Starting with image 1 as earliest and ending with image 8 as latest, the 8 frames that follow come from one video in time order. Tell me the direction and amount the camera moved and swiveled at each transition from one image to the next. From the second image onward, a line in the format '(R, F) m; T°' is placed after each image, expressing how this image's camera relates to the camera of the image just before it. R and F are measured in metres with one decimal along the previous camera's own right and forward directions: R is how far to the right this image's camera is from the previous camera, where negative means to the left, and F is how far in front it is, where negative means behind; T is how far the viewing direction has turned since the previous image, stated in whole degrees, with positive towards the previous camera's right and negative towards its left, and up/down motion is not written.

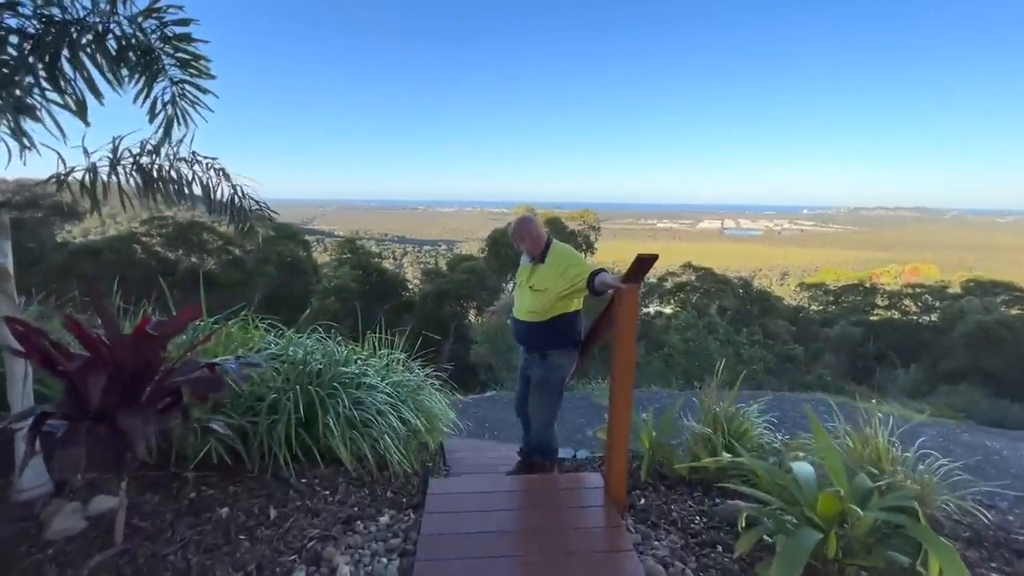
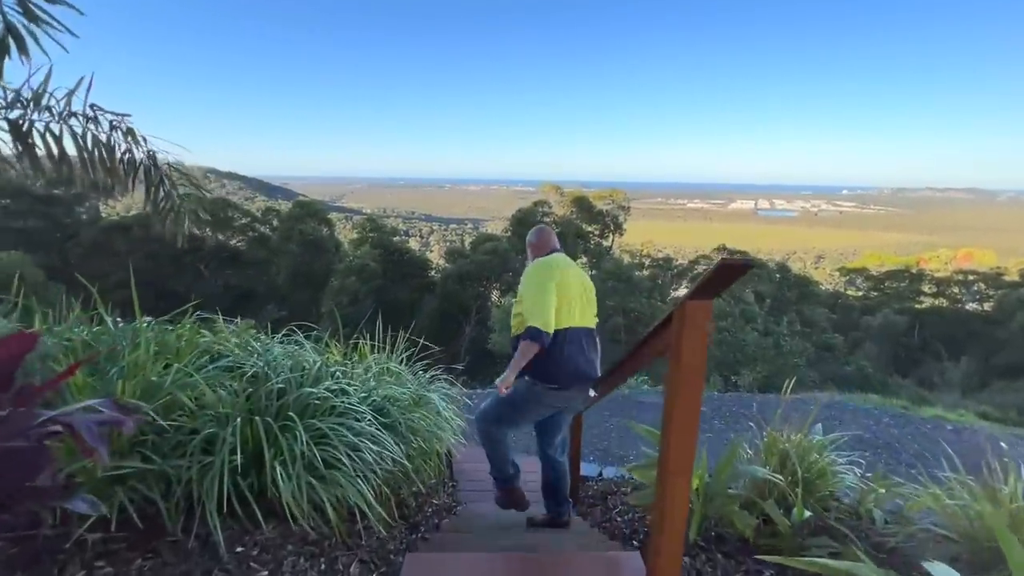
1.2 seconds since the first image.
(0.0, +0.7) m; -2°
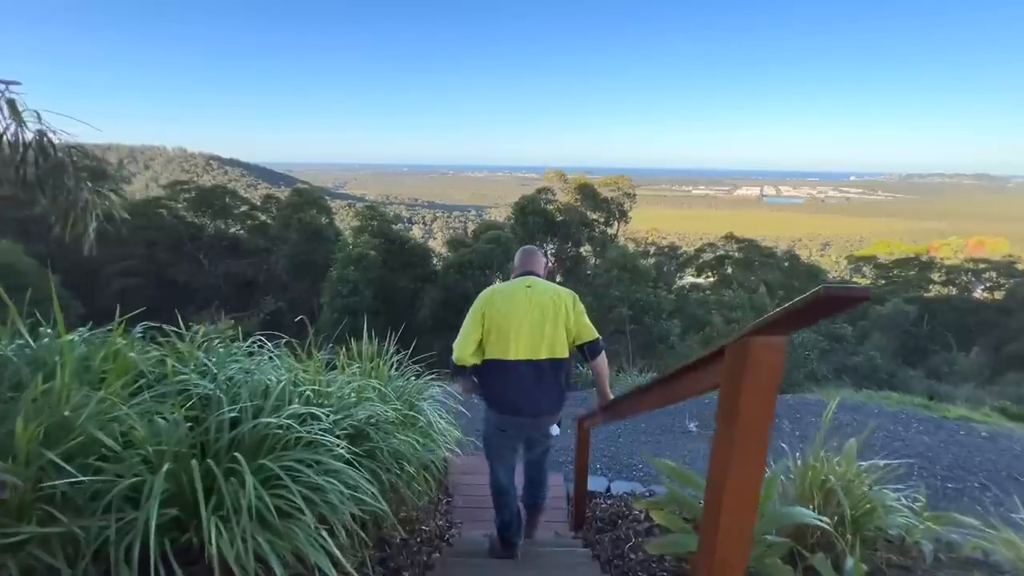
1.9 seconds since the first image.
(0.0, +0.4) m; 0°
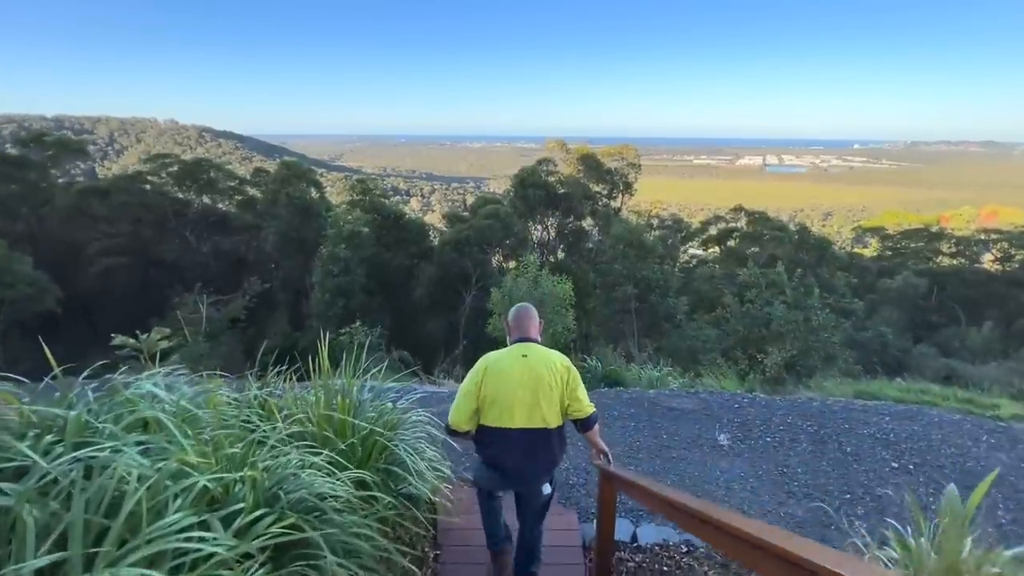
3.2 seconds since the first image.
(0.0, +0.9) m; 0°
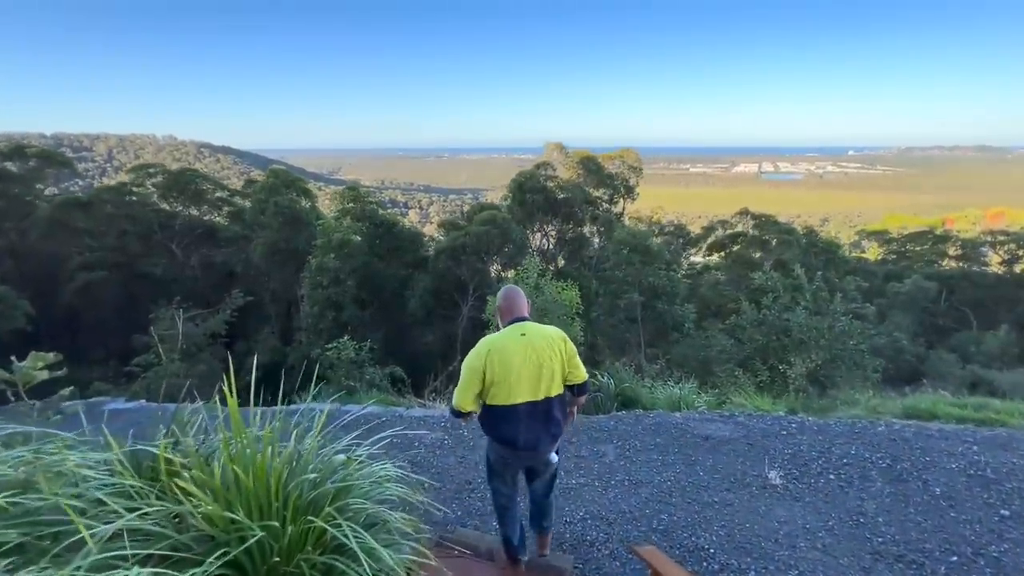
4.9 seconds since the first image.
(0.0, +0.9) m; 0°
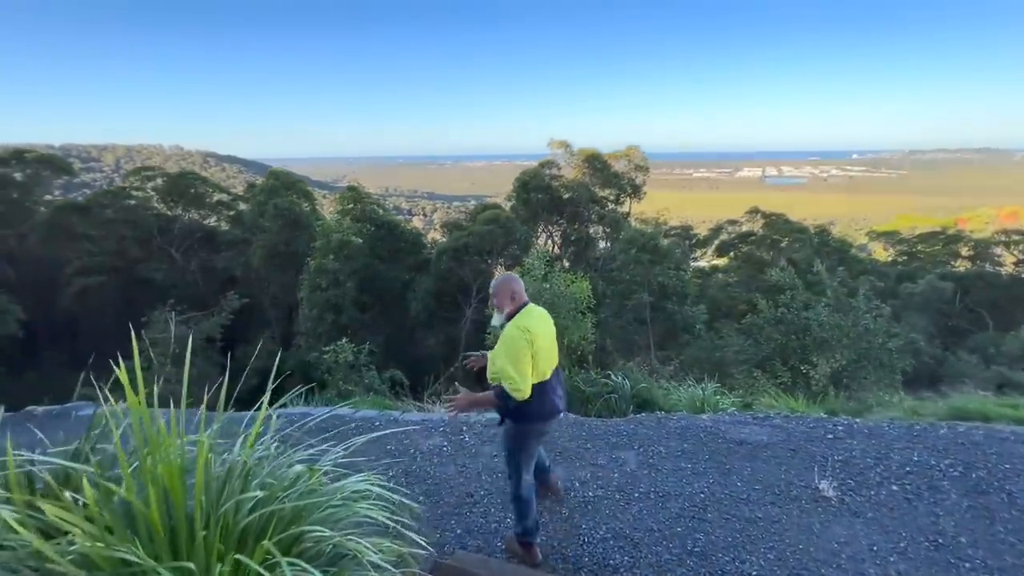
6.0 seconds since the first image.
(0.0, +0.6) m; 0°
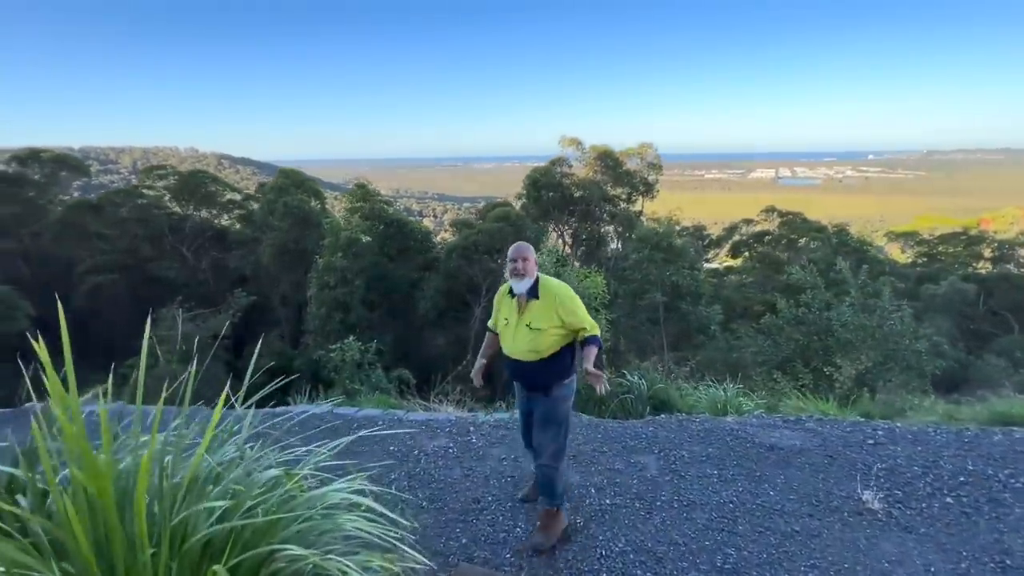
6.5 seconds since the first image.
(0.0, +0.3) m; -1°
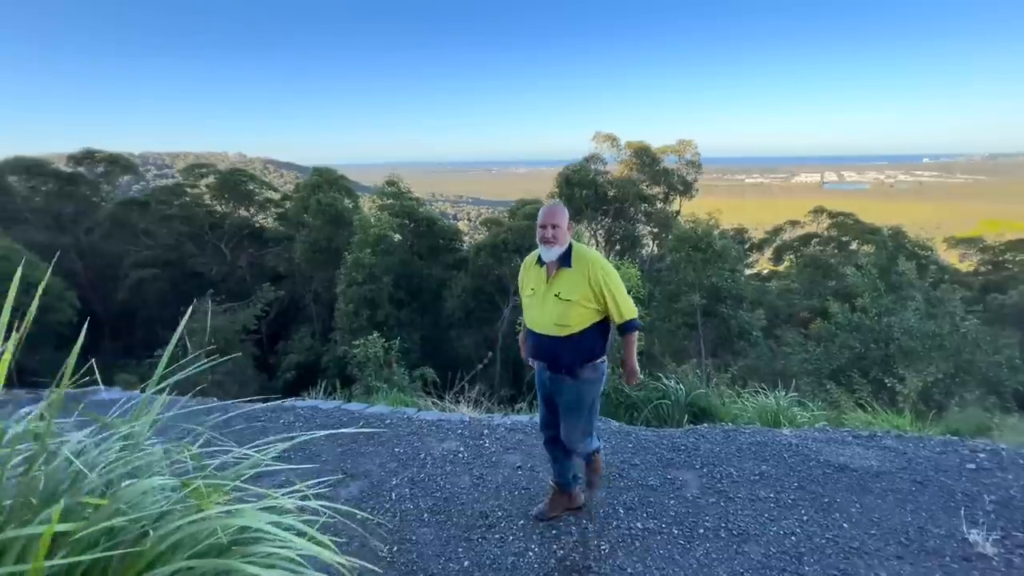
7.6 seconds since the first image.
(+0.1, +0.6) m; -3°
